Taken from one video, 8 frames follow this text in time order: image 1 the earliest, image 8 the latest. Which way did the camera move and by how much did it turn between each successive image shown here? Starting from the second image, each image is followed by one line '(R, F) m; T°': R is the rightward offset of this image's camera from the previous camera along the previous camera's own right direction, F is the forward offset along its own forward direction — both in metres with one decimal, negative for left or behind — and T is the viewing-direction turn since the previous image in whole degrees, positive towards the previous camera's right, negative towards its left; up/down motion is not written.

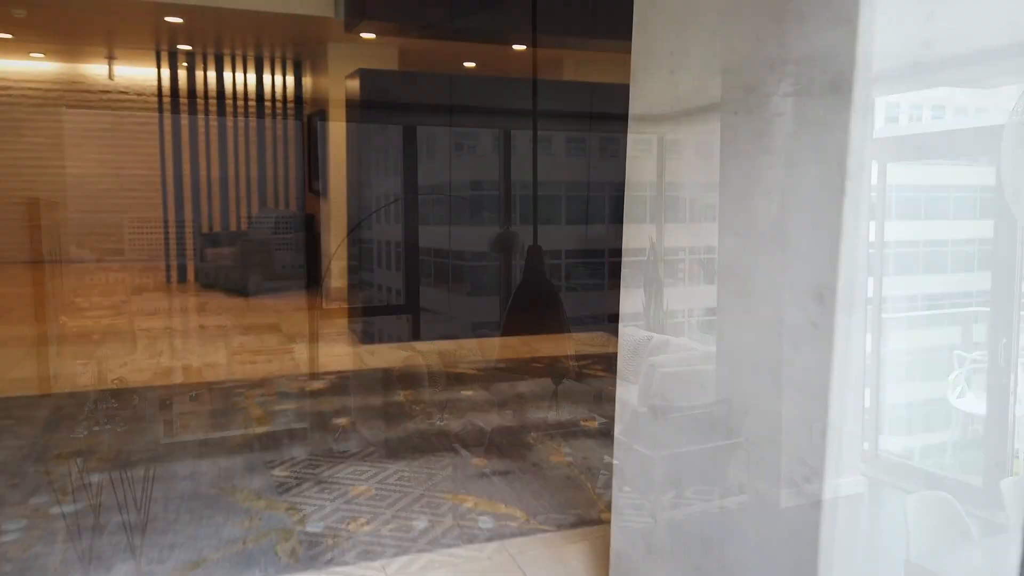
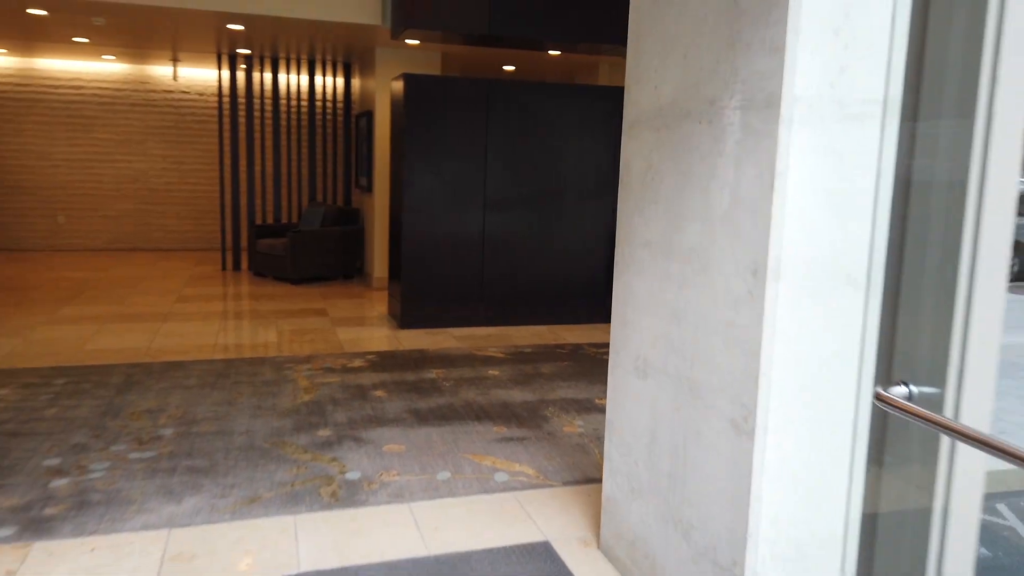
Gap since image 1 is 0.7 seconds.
(+0.1, -0.4) m; -3°
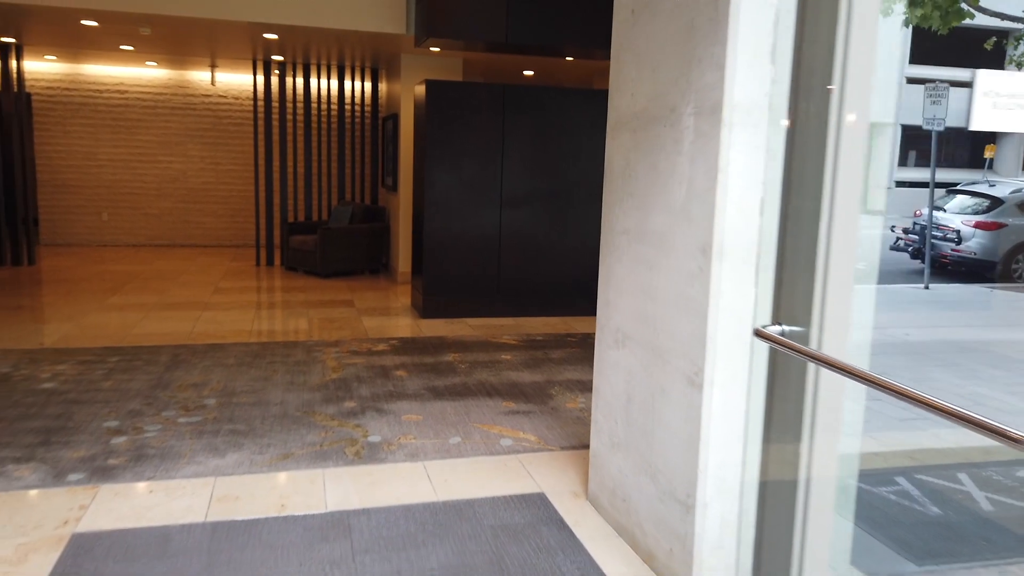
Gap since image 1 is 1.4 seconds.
(+0.1, -0.4) m; -2°
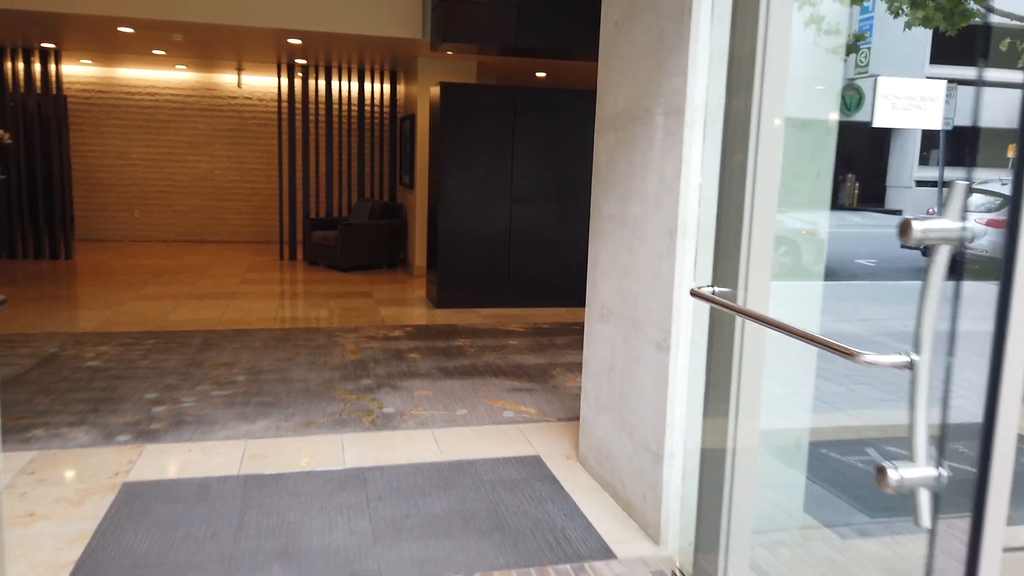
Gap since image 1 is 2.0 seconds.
(+0.1, -0.3) m; -1°
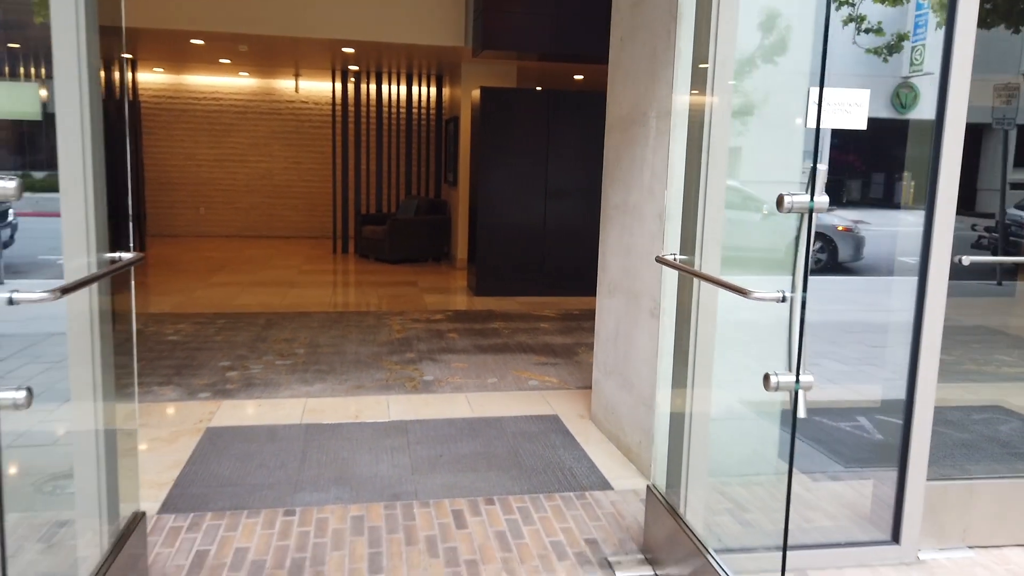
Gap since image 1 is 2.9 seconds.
(+0.1, -0.5) m; -4°
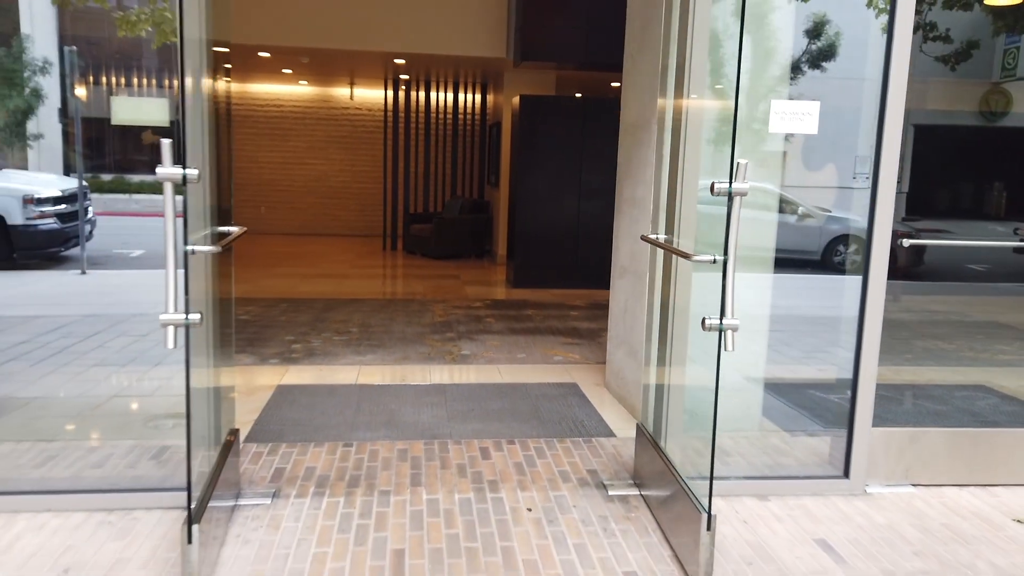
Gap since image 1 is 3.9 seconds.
(+0.1, -0.6) m; -3°
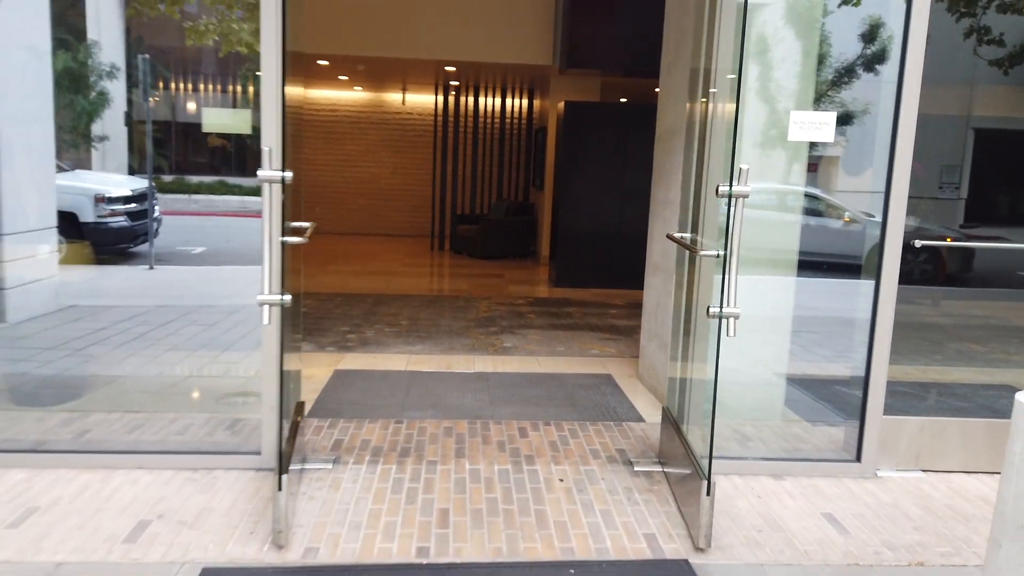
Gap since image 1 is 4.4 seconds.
(0.0, -0.3) m; -3°
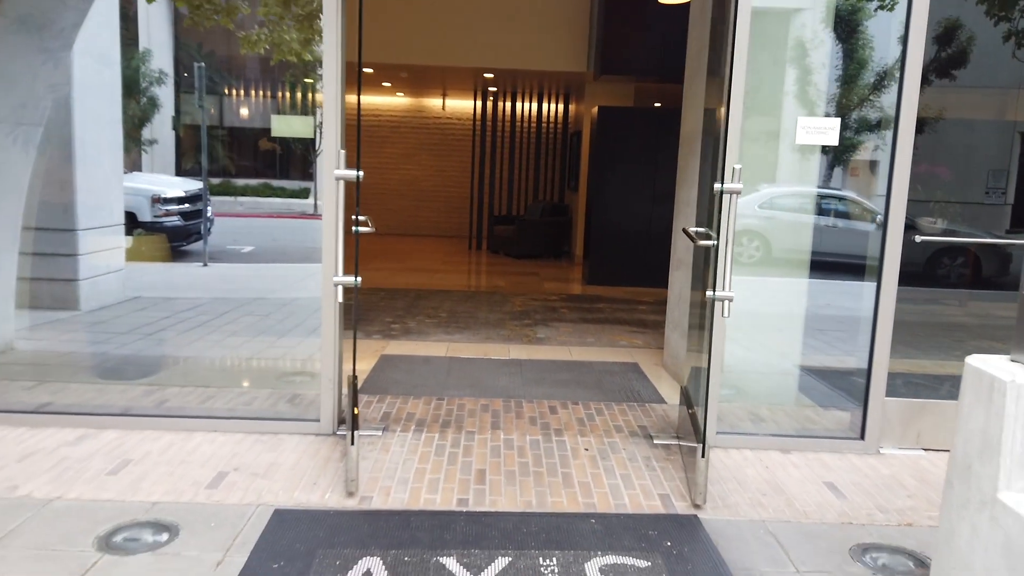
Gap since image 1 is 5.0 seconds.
(0.0, -0.3) m; -3°
